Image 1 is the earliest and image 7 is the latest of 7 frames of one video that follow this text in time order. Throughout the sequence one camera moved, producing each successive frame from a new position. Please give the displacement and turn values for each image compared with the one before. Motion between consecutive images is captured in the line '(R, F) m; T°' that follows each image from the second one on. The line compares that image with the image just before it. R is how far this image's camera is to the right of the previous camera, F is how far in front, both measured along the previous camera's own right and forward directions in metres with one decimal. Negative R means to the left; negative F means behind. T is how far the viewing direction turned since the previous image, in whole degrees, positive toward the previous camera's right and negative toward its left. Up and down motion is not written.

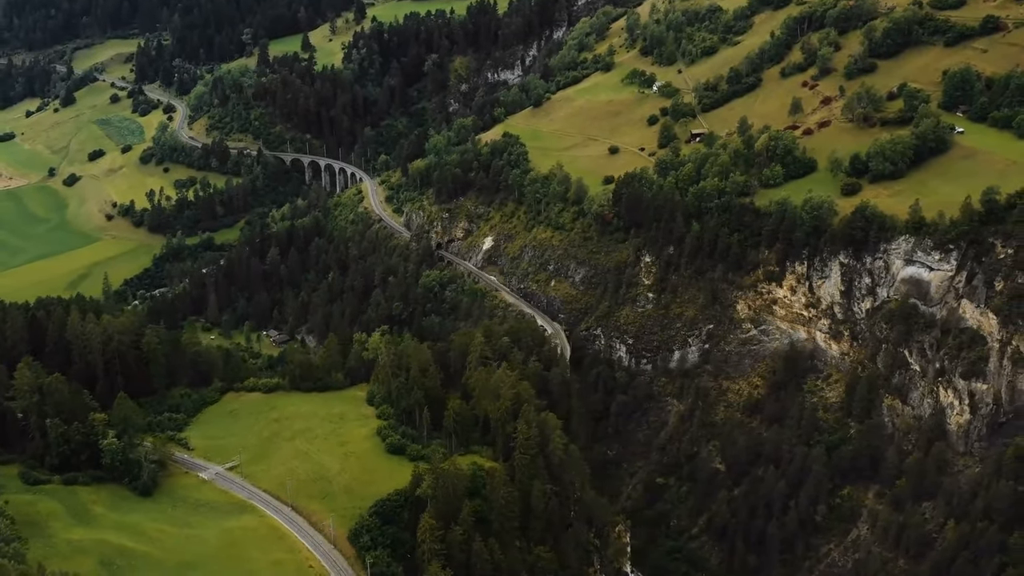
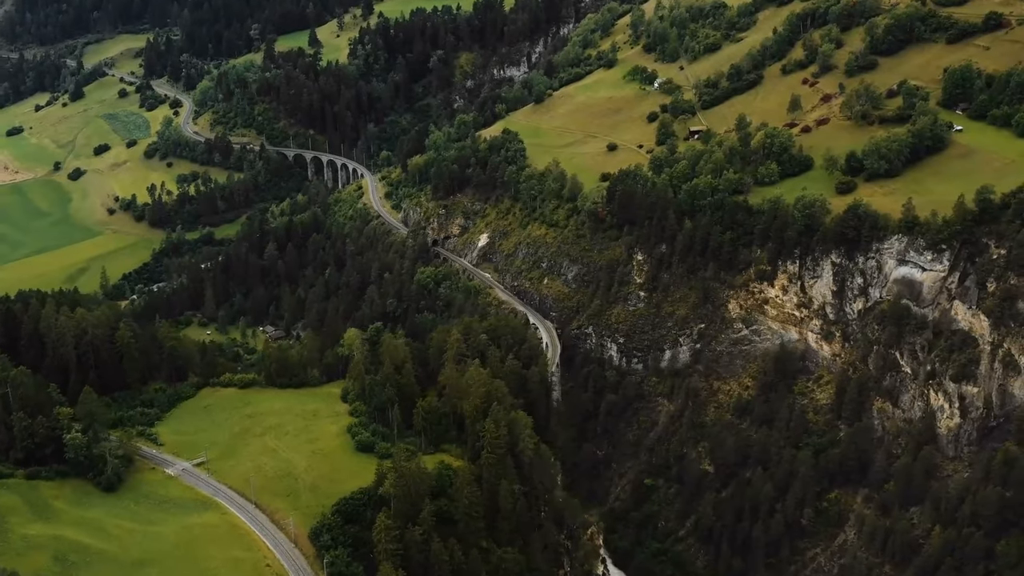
(+2.2, +0.8) m; -1°
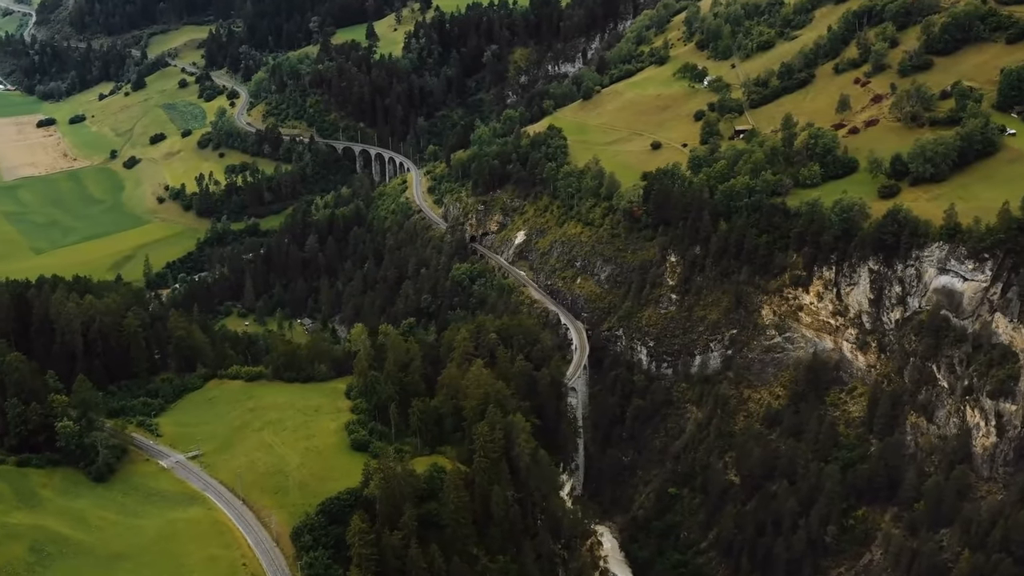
(+3.1, +1.5) m; -4°
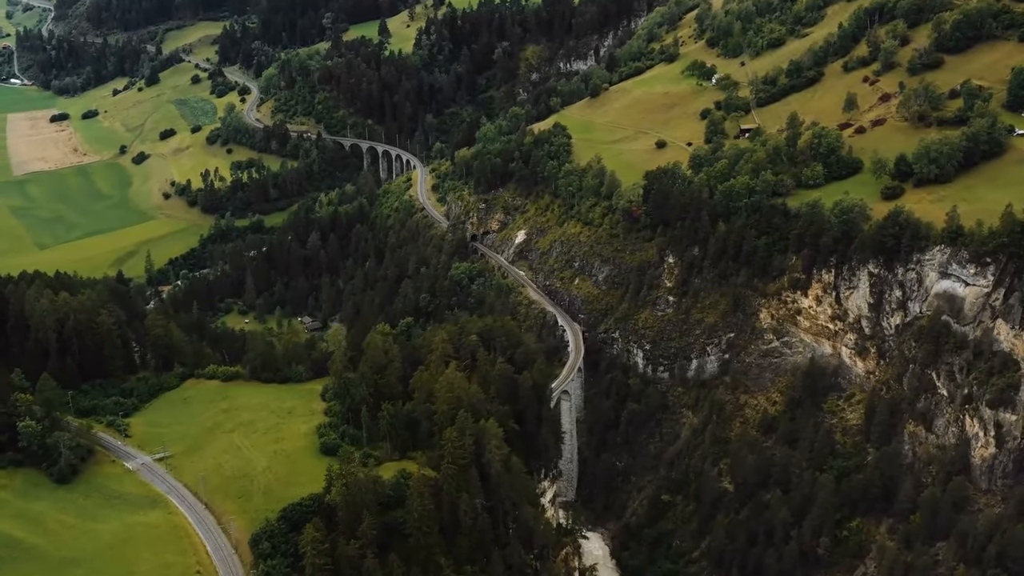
(+2.3, +1.4) m; -1°
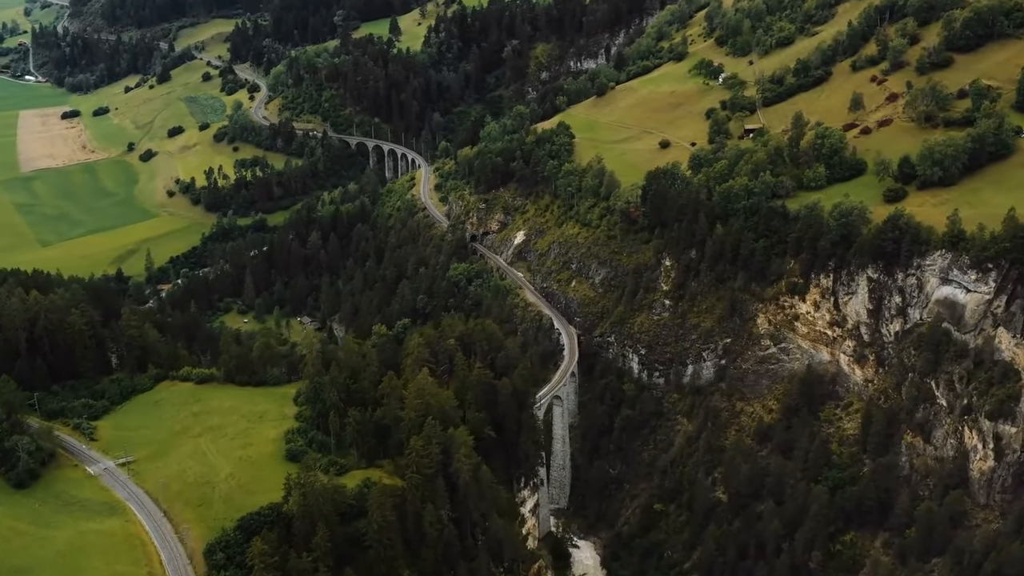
(+2.2, +1.6) m; -1°
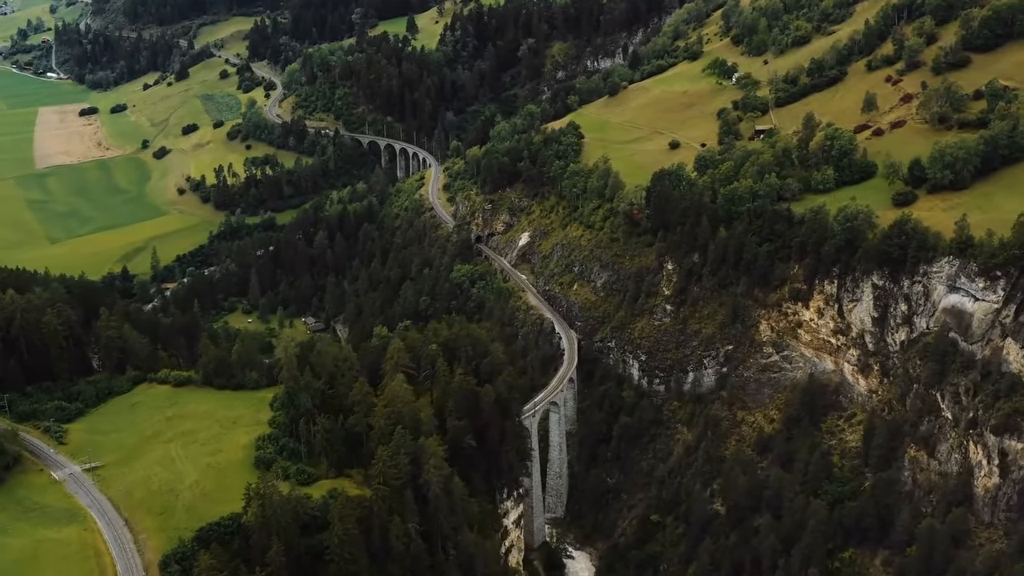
(+2.3, +1.7) m; -2°
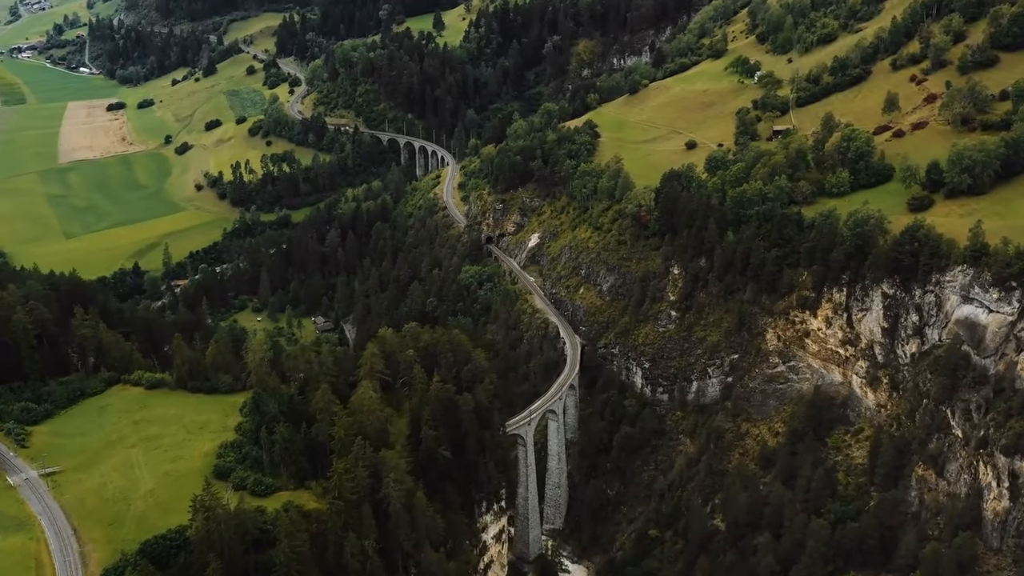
(+2.9, +2.2) m; -2°
